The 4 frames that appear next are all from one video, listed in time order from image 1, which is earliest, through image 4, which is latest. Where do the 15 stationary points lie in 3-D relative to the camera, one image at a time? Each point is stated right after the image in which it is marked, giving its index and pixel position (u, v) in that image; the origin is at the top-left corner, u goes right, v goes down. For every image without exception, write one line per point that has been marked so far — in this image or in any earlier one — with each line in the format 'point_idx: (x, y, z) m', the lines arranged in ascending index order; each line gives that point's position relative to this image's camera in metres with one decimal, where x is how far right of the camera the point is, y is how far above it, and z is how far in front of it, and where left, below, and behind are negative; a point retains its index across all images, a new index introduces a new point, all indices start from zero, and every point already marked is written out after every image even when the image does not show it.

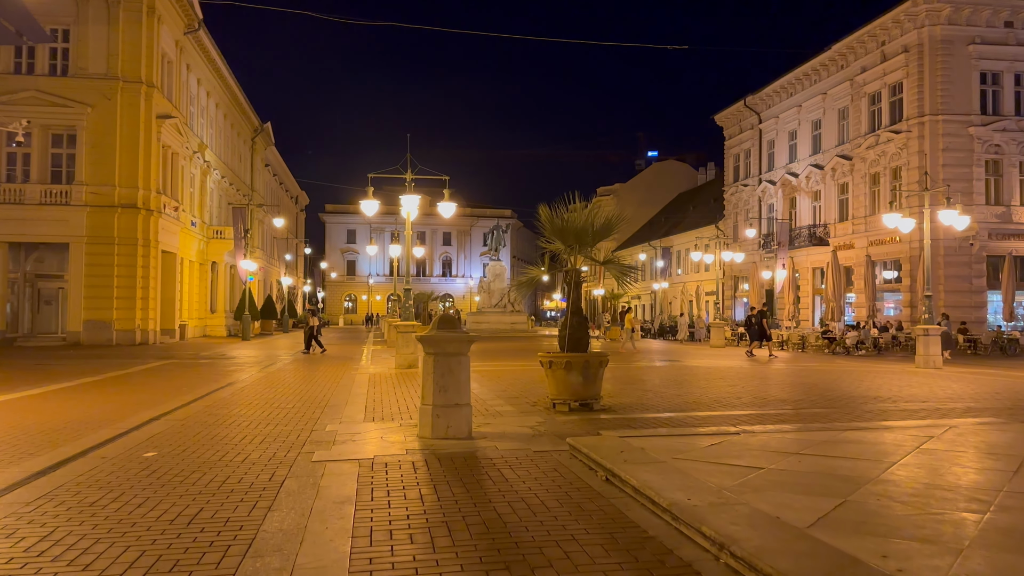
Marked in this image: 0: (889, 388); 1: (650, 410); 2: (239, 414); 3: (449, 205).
0: (+5.6, -1.5, +12.5) m
1: (+1.5, -1.4, +9.2) m
2: (-3.2, -1.5, +9.7) m
3: (-1.3, +1.7, +17.1) m
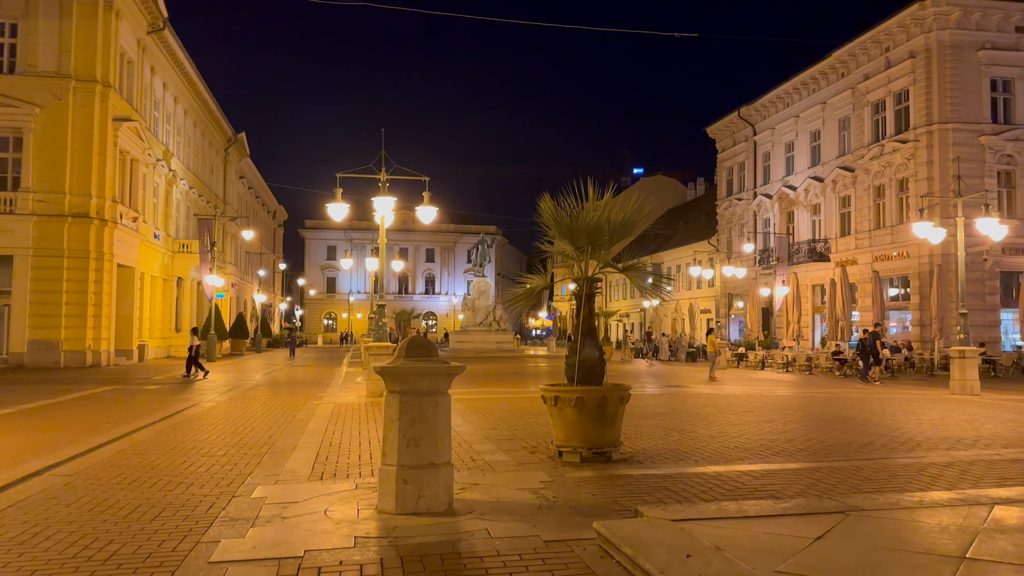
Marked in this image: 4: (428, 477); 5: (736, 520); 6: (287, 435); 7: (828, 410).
0: (+5.5, -1.7, +10.4) m
1: (+1.5, -1.5, +7.0) m
2: (-3.3, -1.6, +7.5) m
3: (-1.5, +1.4, +15.0) m
4: (-0.5, -1.2, +5.2) m
5: (+1.2, -1.3, +4.5) m
6: (-2.6, -1.7, +9.6) m
7: (+4.8, -1.9, +12.8) m
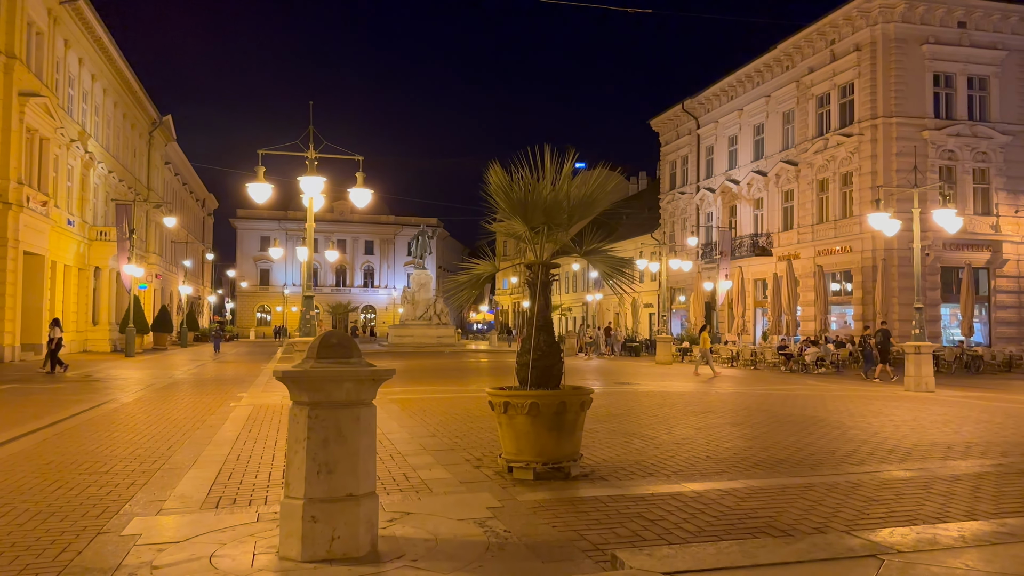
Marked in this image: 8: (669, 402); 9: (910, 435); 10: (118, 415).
0: (+4.8, -1.6, +9.7) m
1: (+1.1, -1.4, +6.0) m
2: (-3.7, -1.5, +6.2) m
3: (-2.5, +1.6, +13.7) m
4: (-0.8, -1.1, +4.1) m
5: (+1.0, -1.2, +3.5) m
6: (-3.2, -1.6, +8.3) m
7: (+4.0, -1.8, +12.0) m
8: (+2.5, -1.8, +13.2) m
9: (+4.1, -1.5, +8.5) m
10: (-5.7, -1.9, +12.1) m
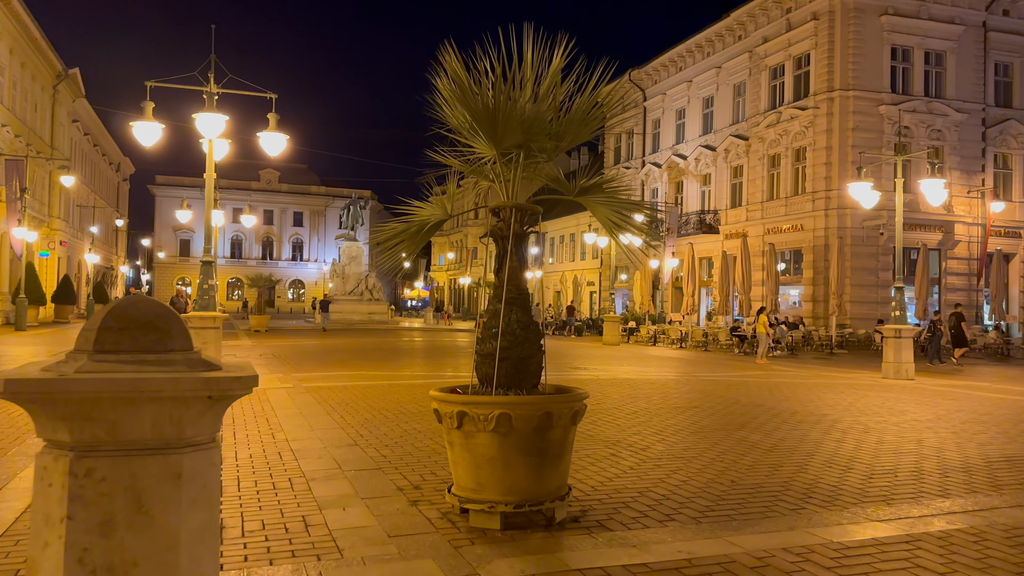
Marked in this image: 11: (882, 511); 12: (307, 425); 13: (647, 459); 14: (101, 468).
0: (+4.3, -1.3, +8.0) m
1: (+0.8, -1.2, +4.1) m
2: (-3.9, -1.2, +3.9) m
3: (-3.3, +2.1, +11.4) m
4: (-0.9, -0.9, +2.0) m
5: (+1.0, -1.0, +1.5) m
6: (-3.6, -1.2, +6.0) m
7: (+3.3, -1.4, +10.2) m
8: (+1.7, -1.4, +11.4) m
9: (+3.7, -1.3, +6.8) m
10: (-6.4, -1.4, +9.6) m
11: (+2.0, -1.2, +4.4) m
12: (-1.8, -1.2, +7.2) m
13: (+1.0, -1.2, +5.8) m
14: (-1.0, -0.4, +1.9) m
